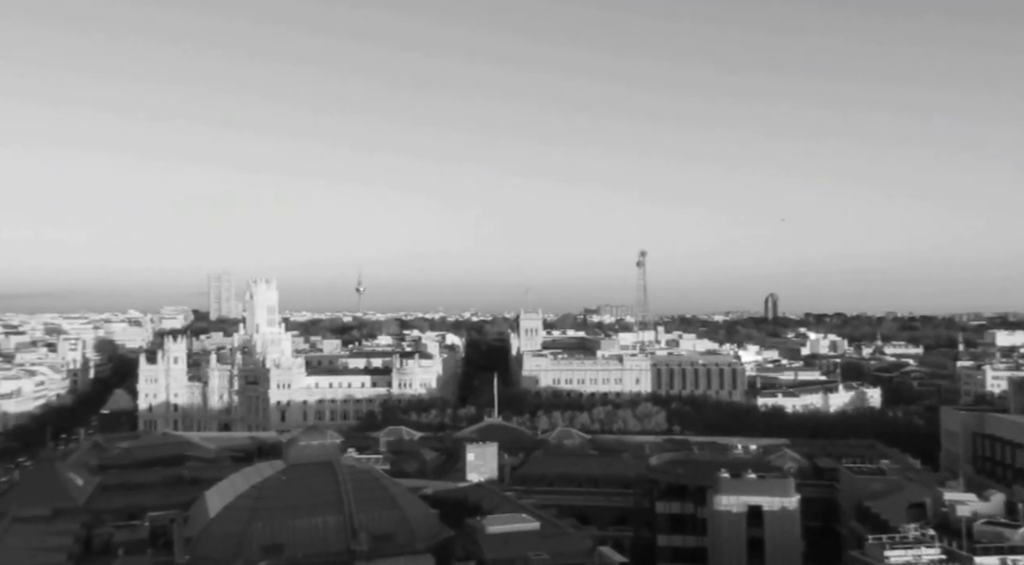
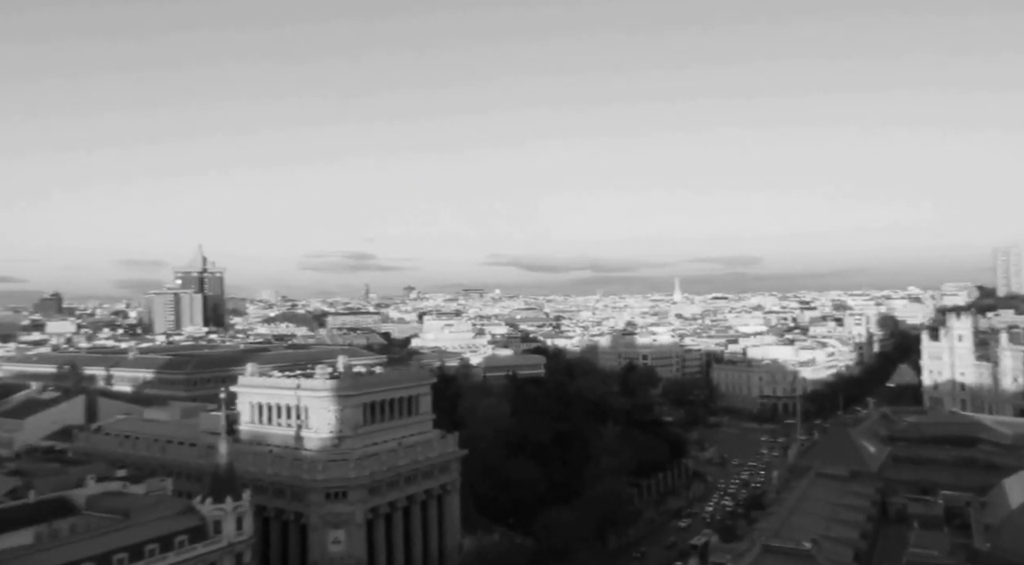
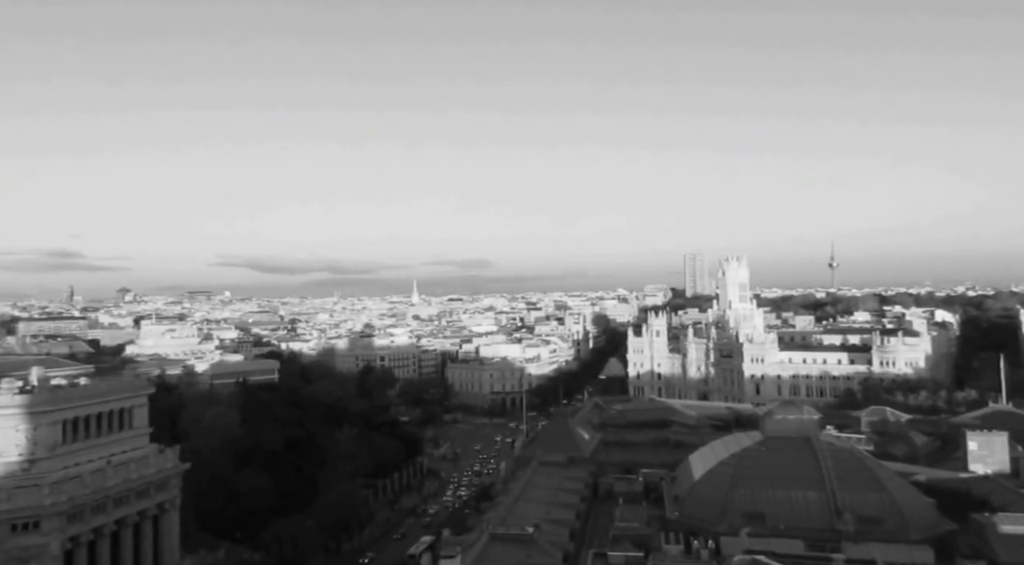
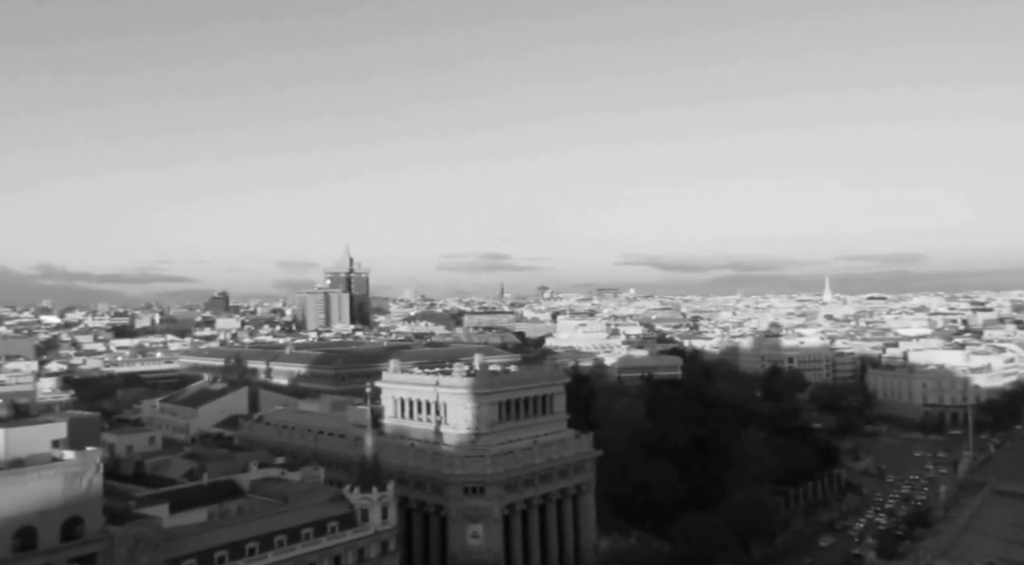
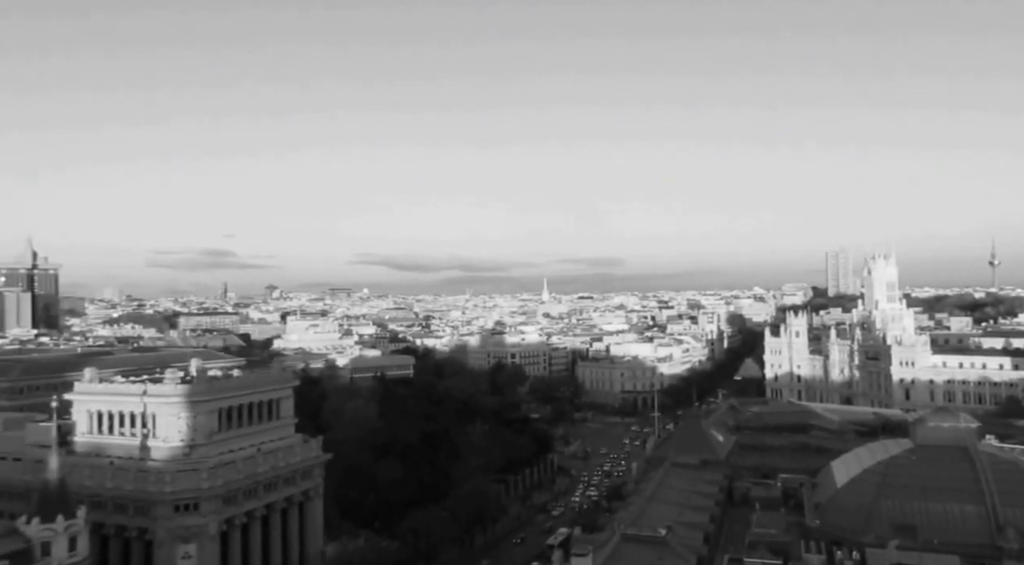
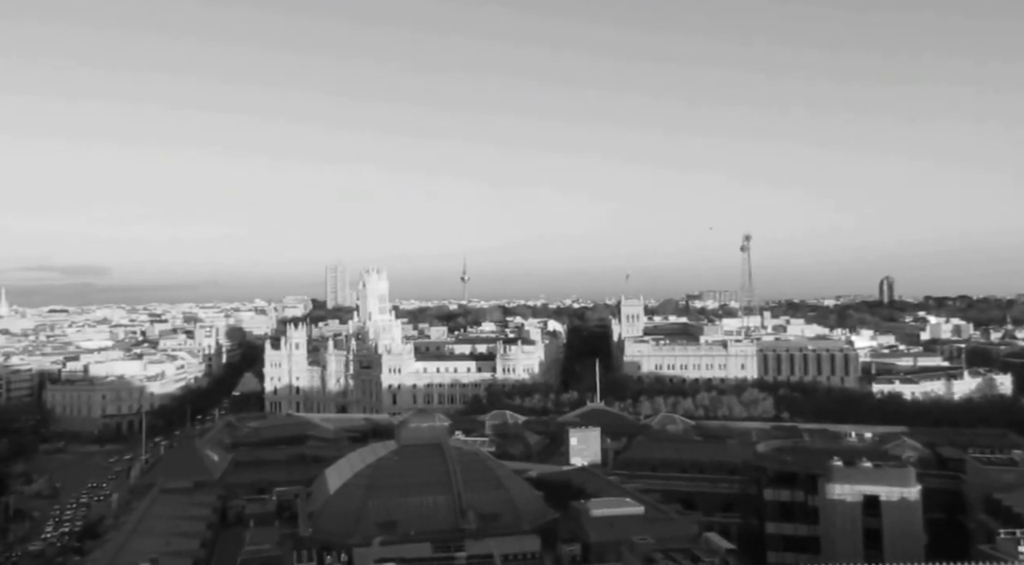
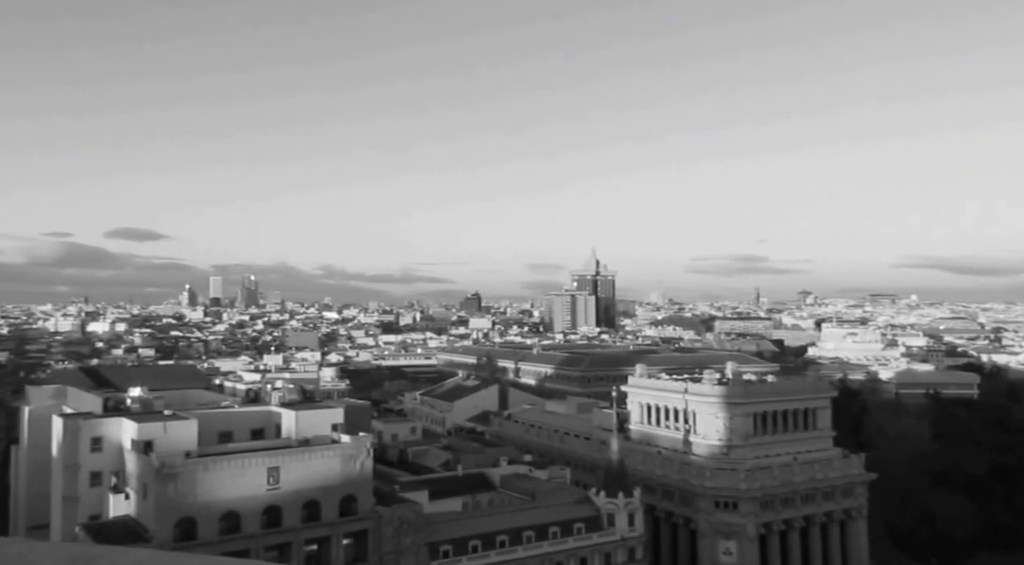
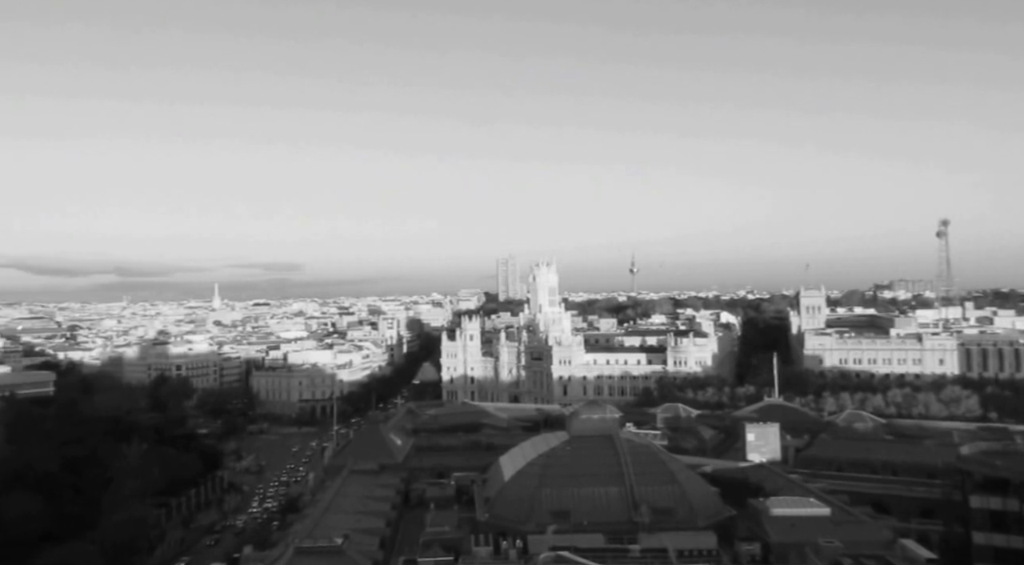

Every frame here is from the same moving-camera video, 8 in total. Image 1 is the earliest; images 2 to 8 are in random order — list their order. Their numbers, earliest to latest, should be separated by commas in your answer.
6, 8, 3, 5, 2, 4, 7
